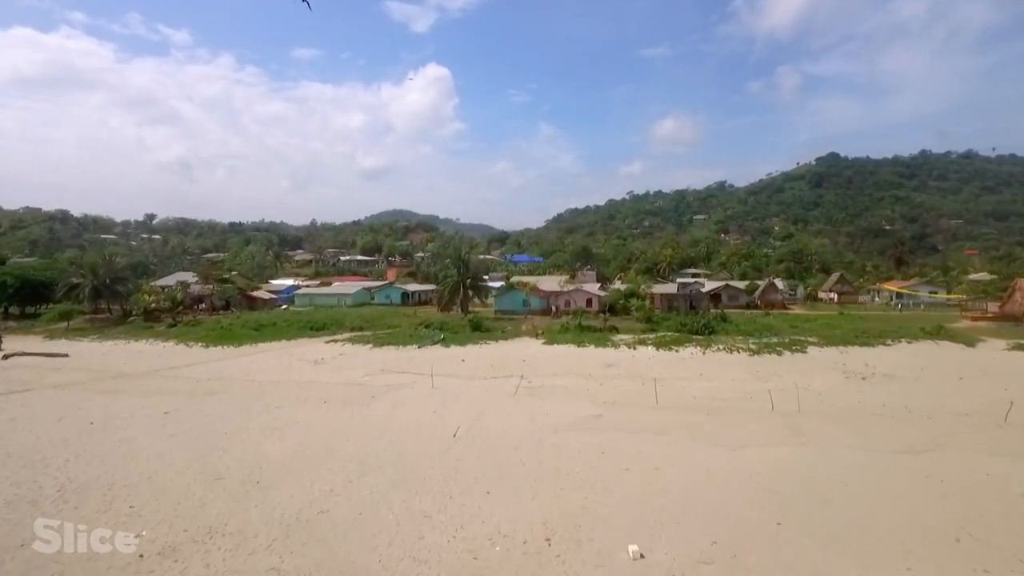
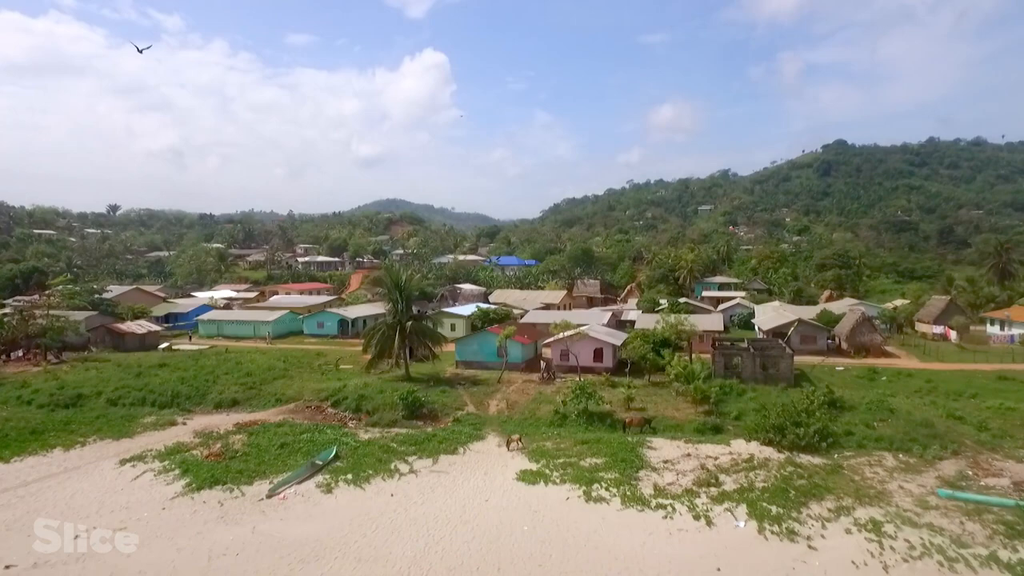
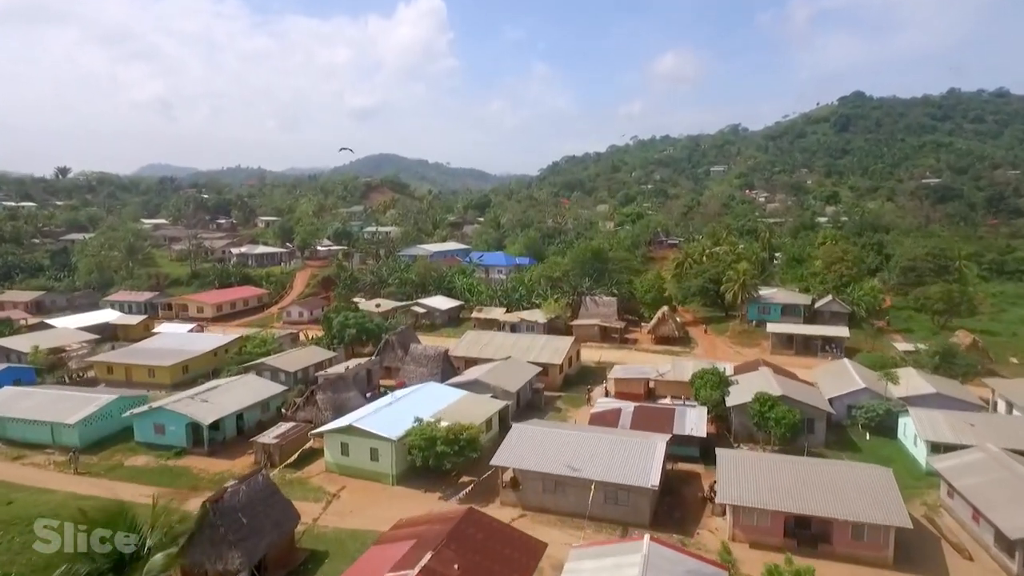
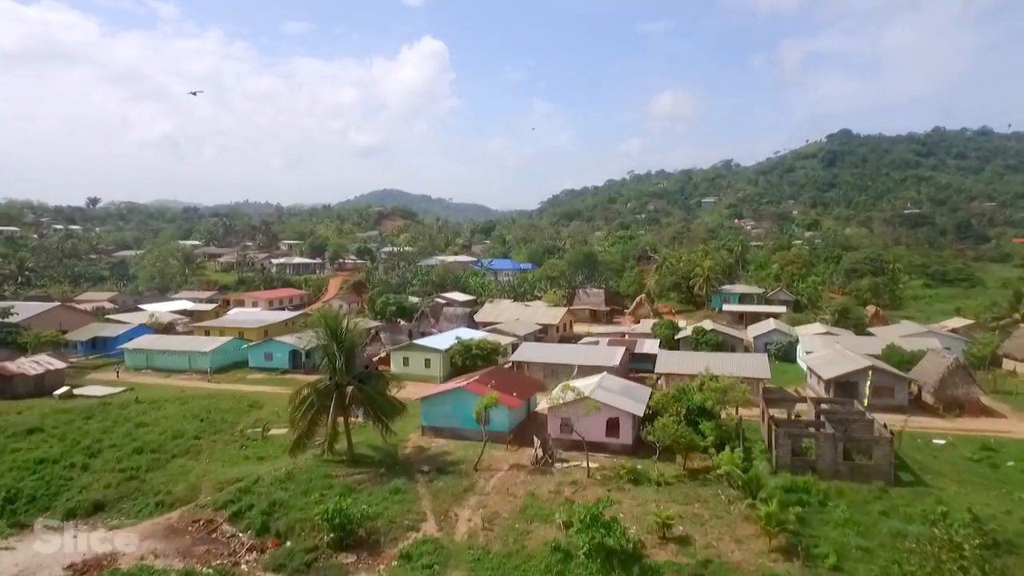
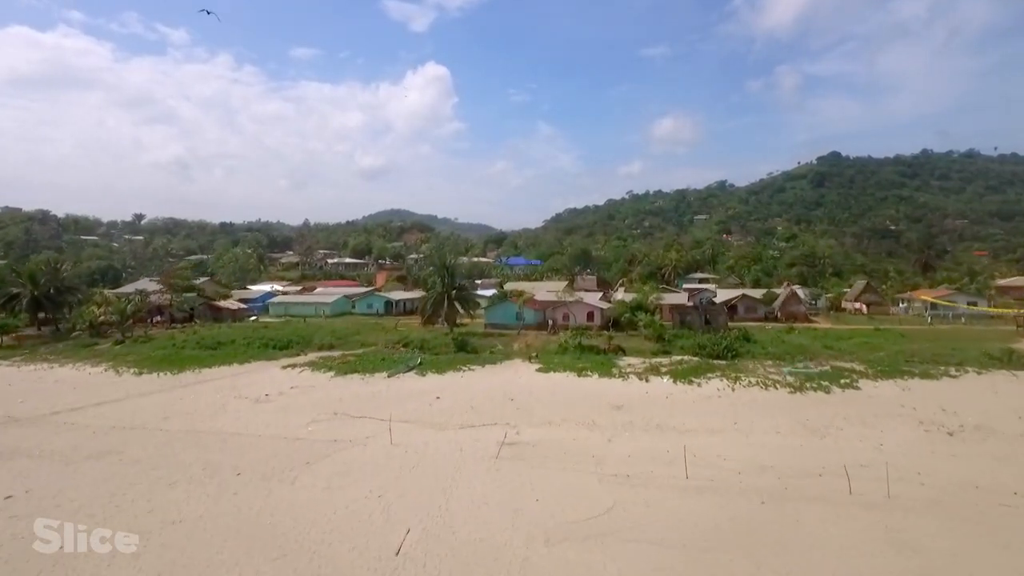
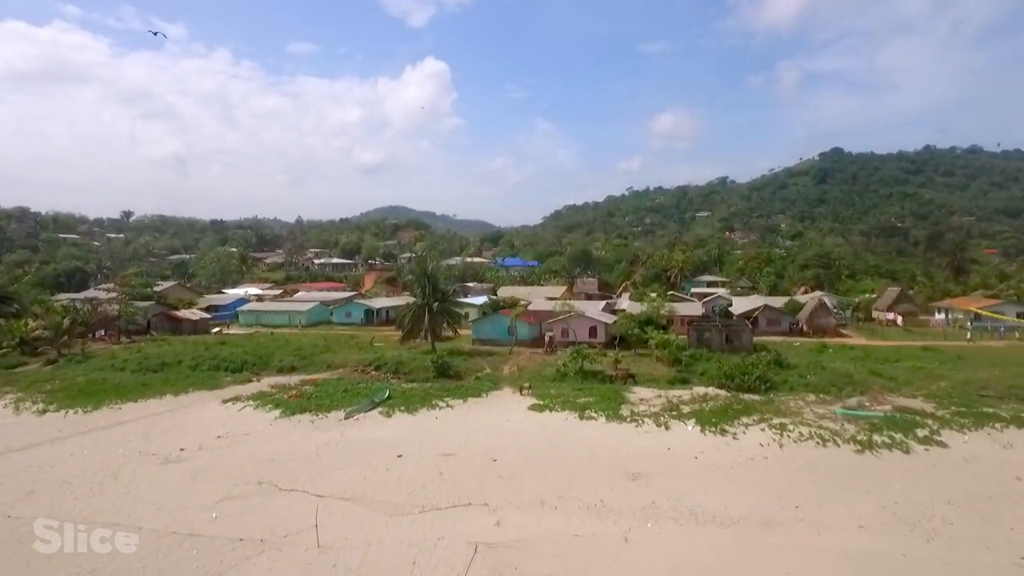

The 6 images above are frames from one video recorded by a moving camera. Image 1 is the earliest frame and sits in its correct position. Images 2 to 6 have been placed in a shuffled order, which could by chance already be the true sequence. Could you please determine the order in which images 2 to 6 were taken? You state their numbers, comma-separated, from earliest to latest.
5, 6, 2, 4, 3
